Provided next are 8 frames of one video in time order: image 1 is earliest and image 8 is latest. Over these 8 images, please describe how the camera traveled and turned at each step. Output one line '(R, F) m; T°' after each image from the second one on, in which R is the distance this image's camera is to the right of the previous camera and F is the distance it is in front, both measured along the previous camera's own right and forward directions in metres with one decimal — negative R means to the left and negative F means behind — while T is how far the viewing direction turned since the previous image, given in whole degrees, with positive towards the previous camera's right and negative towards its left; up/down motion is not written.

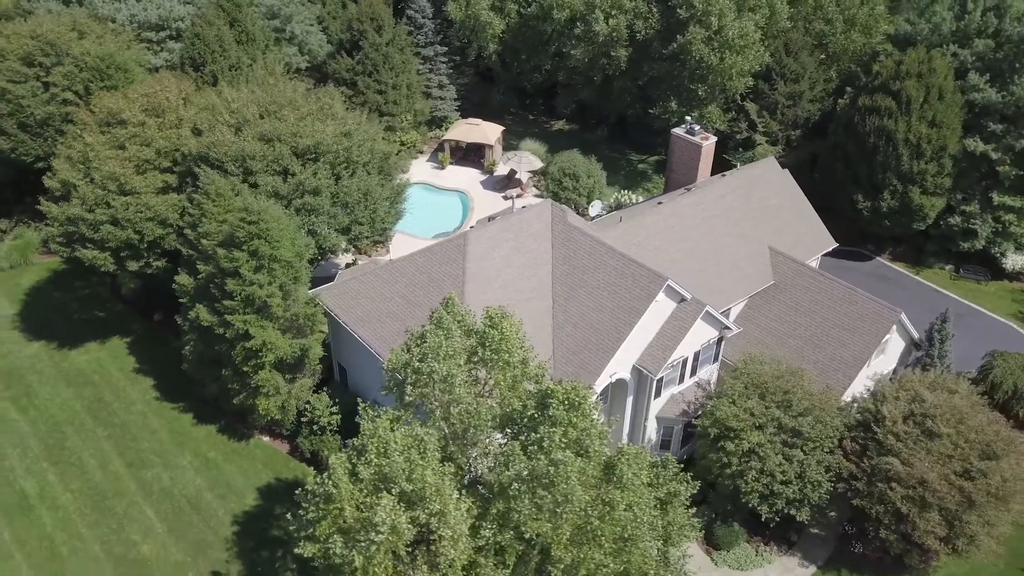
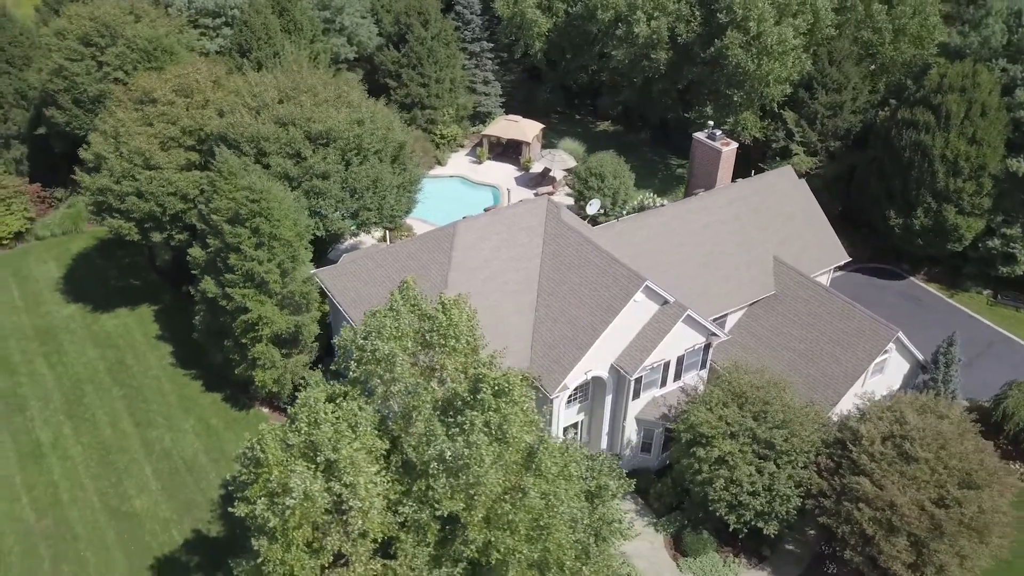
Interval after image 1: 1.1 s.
(+3.3, -0.2) m; -5°
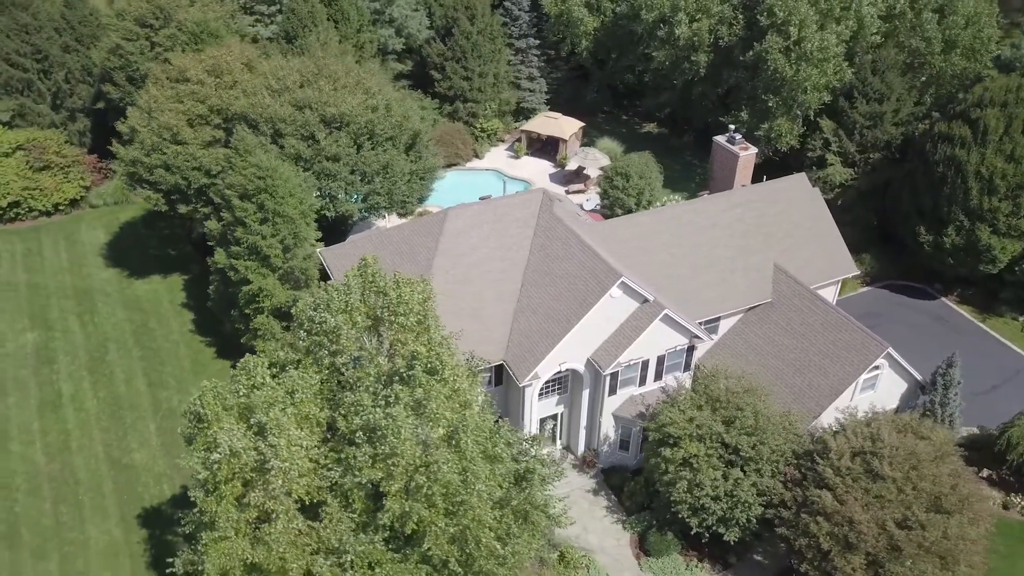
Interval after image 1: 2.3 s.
(+3.4, -0.3) m; -6°
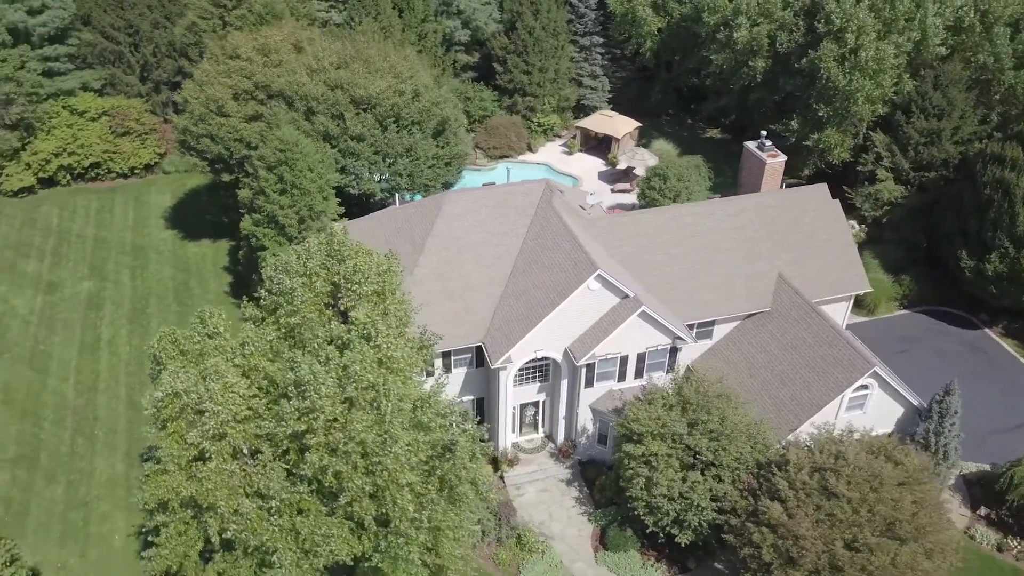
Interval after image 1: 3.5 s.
(+4.2, -0.3) m; -7°
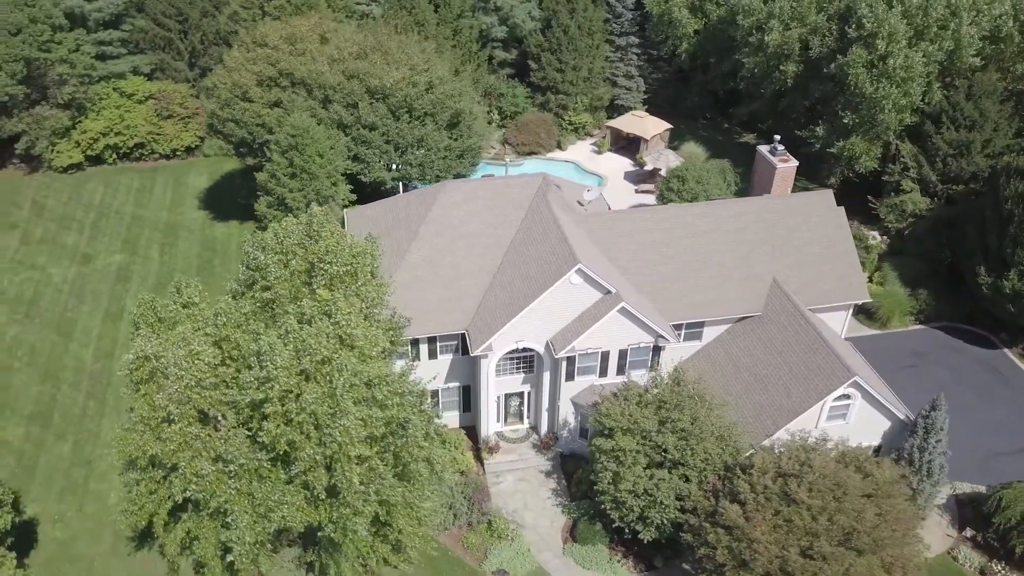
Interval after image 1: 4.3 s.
(+2.8, -0.3) m; -4°
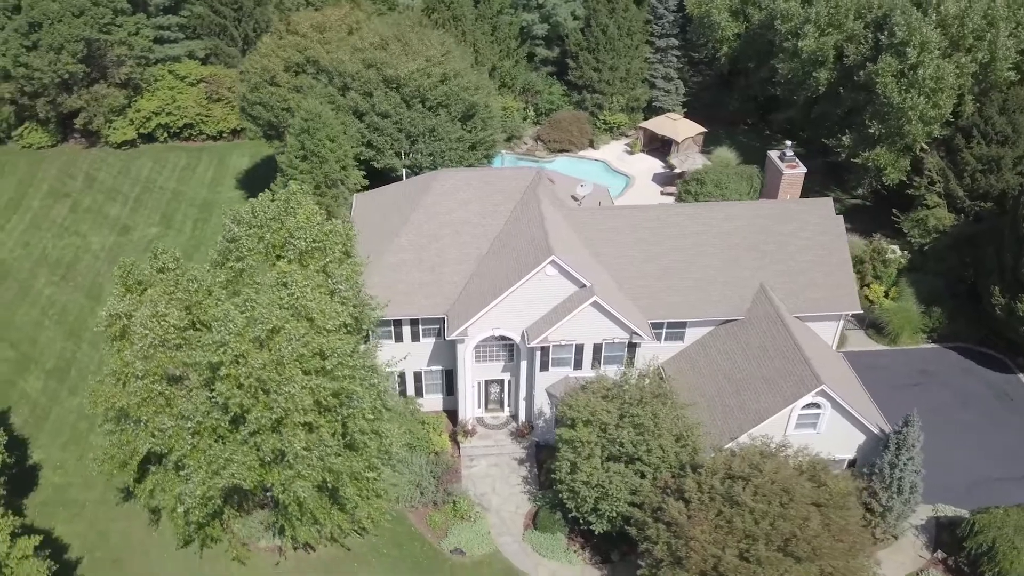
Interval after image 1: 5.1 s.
(+3.4, -0.4) m; -5°
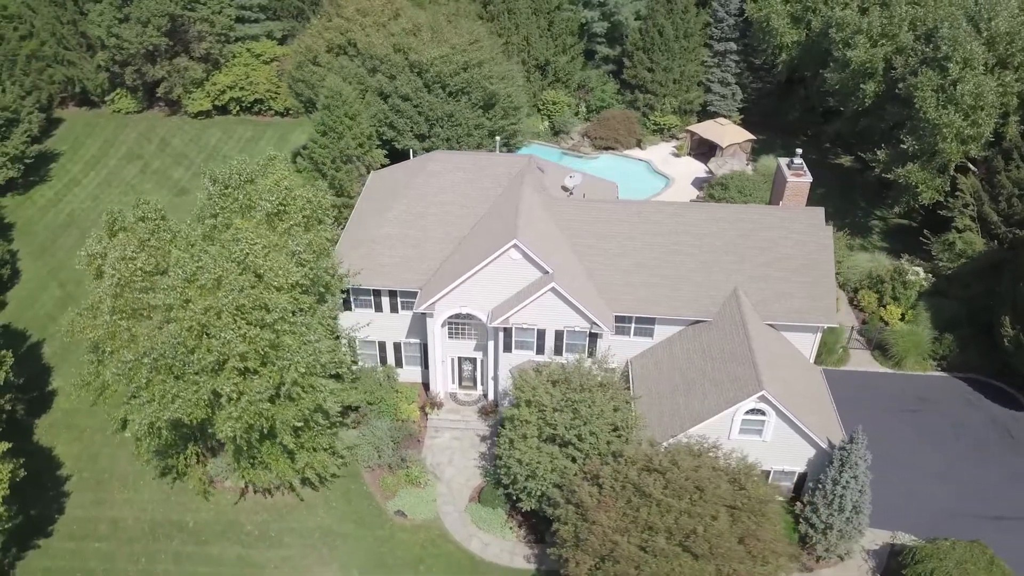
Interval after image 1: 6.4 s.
(+5.2, -0.6) m; -8°
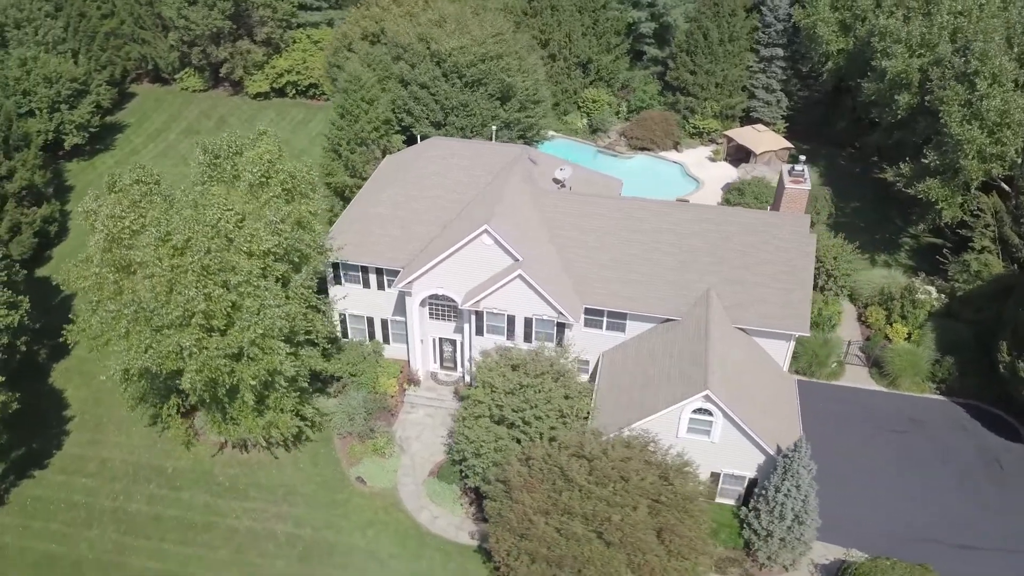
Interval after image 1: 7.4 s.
(+4.4, -0.5) m; -6°
